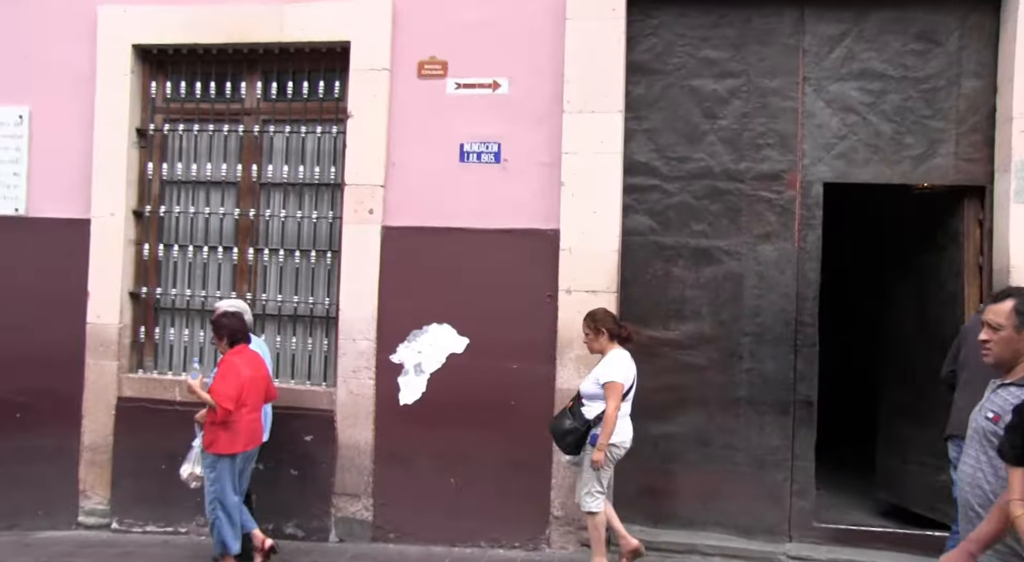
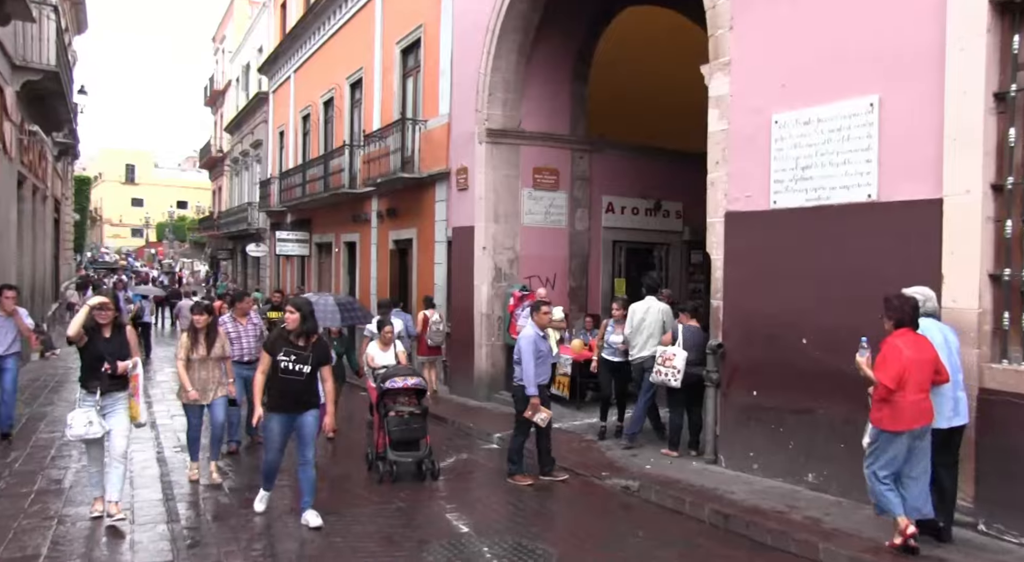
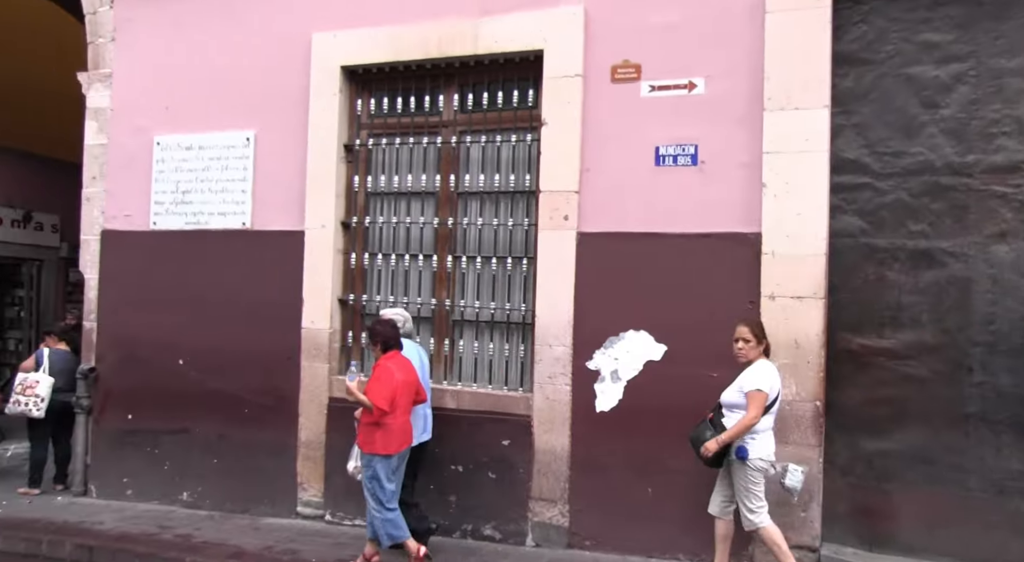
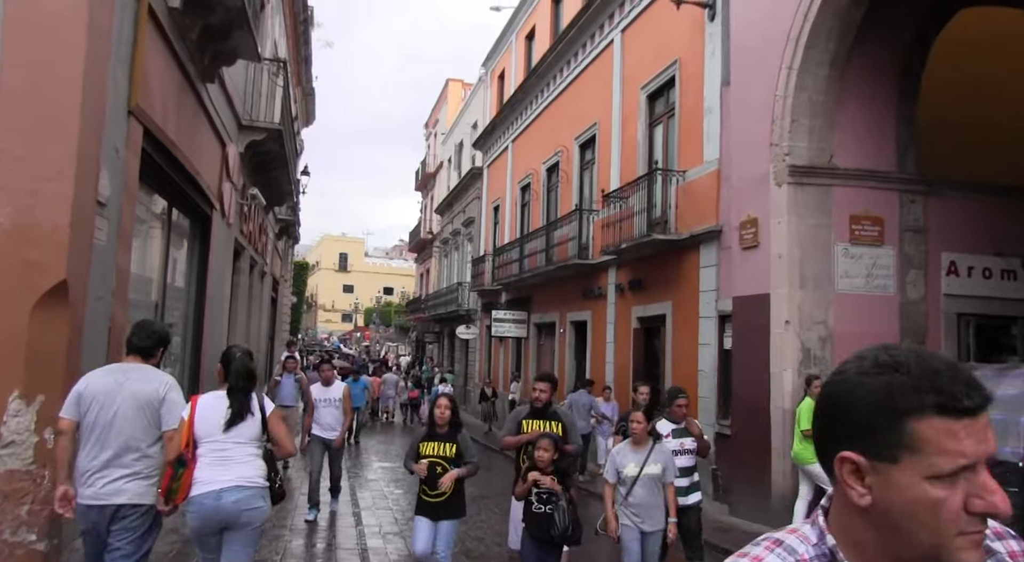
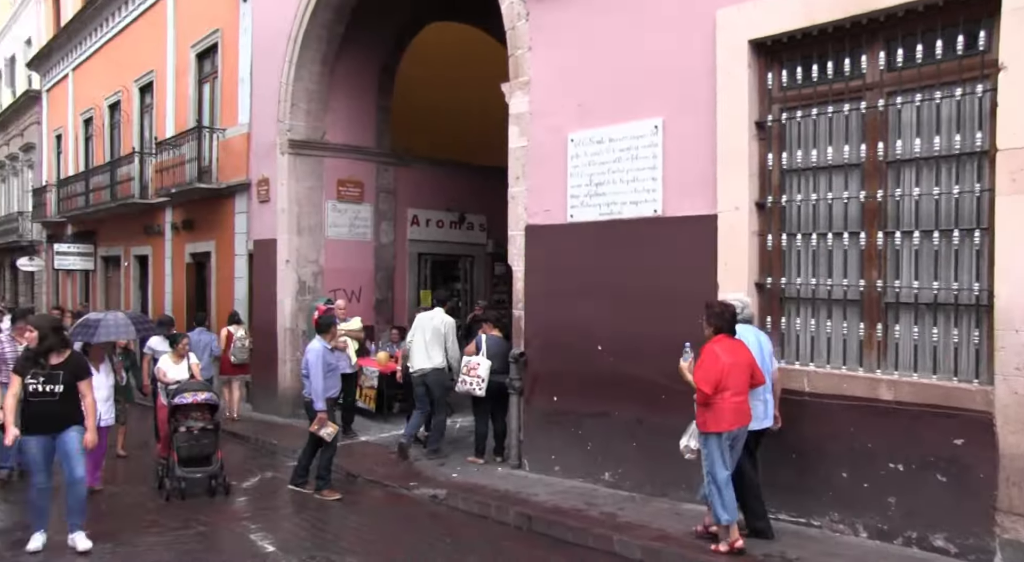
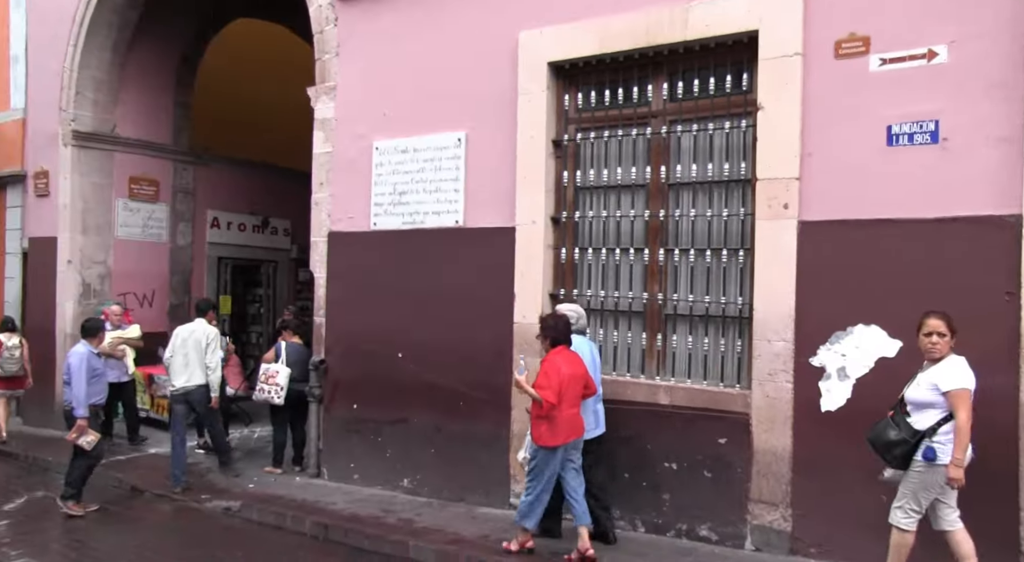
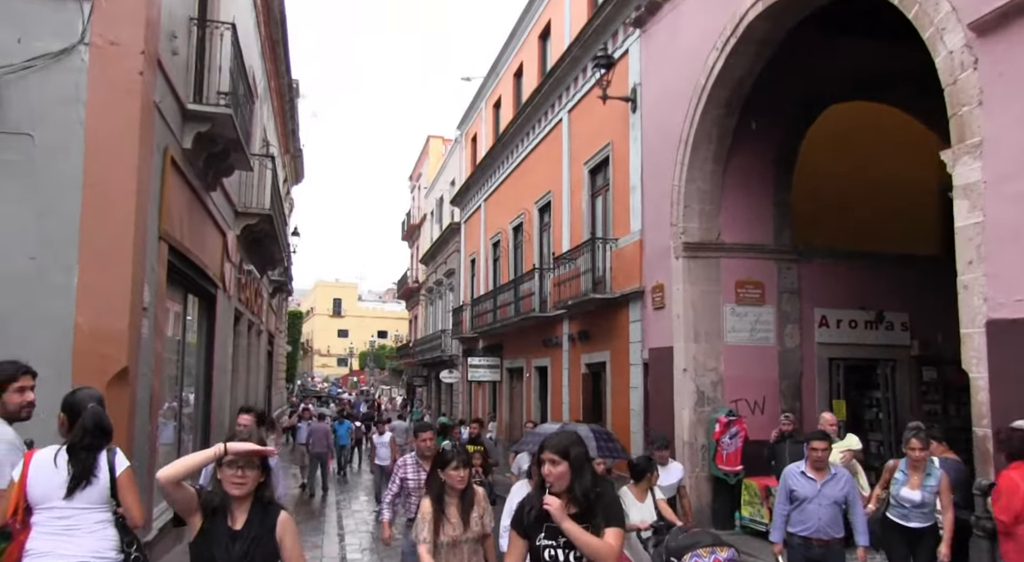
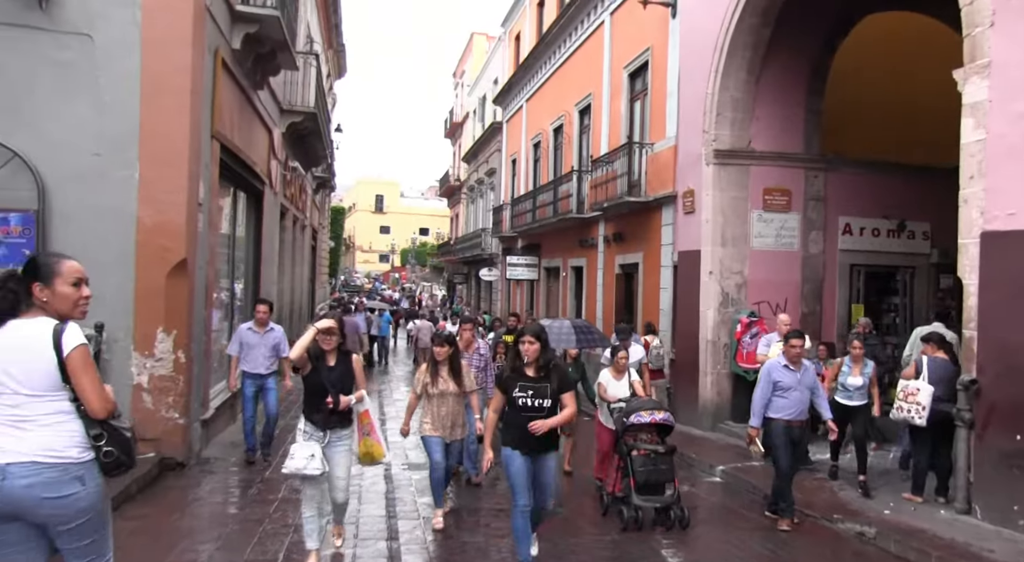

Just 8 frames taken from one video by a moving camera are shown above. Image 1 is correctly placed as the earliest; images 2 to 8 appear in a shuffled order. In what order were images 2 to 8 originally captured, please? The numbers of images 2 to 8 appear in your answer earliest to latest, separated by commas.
3, 6, 5, 2, 8, 7, 4
